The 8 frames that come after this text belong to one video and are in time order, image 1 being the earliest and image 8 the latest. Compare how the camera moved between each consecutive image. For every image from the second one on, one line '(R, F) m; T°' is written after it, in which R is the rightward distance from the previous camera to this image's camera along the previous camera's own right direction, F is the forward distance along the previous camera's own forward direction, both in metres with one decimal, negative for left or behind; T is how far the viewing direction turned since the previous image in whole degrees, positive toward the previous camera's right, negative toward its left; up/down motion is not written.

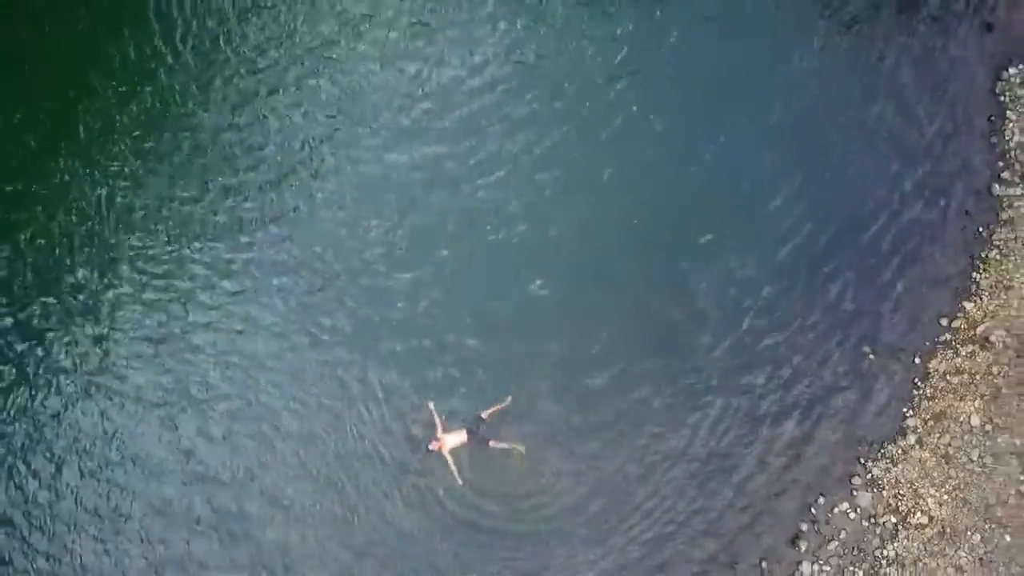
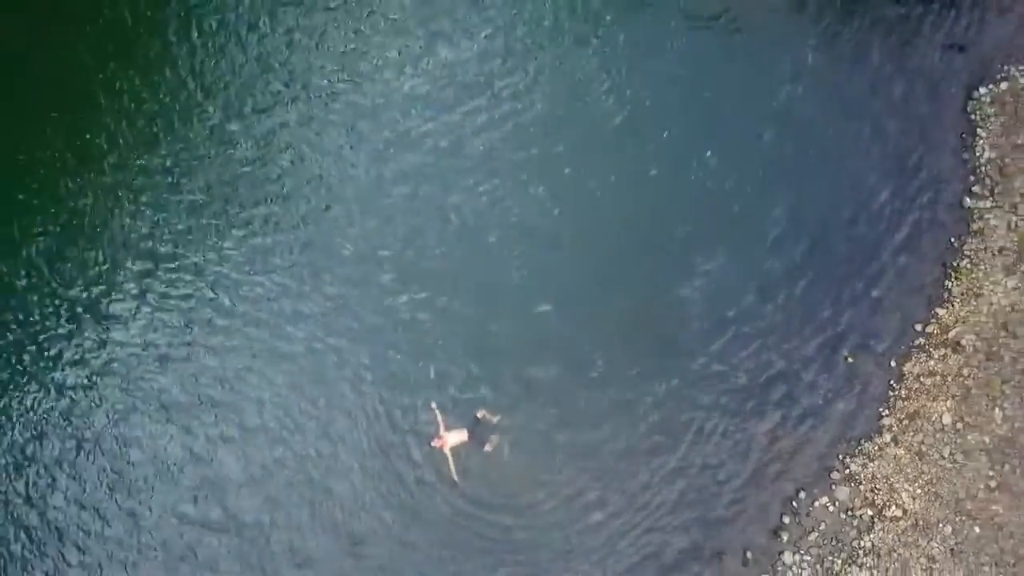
(-0.1, -0.9) m; 0°
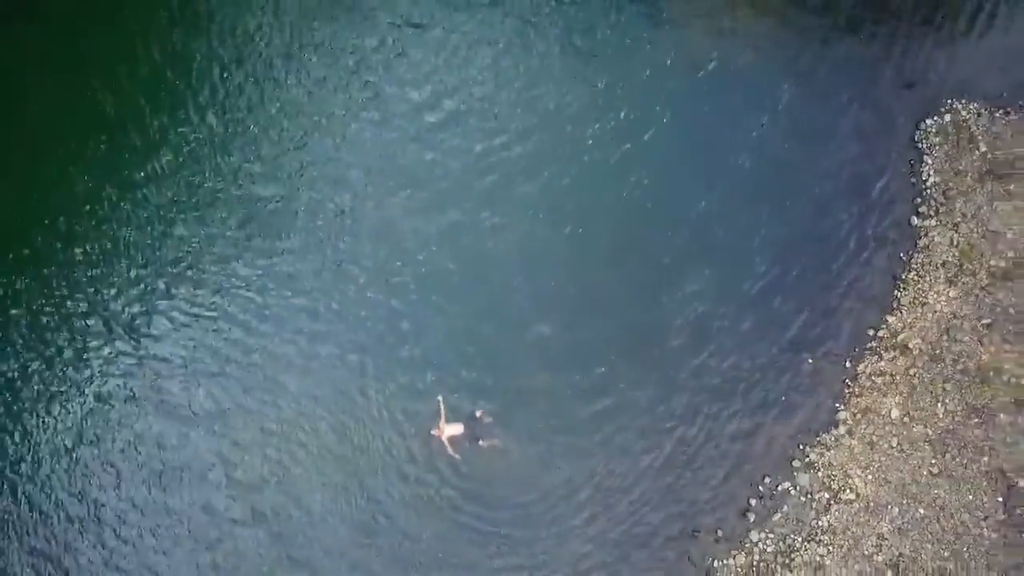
(-0.1, -2.1) m; 0°
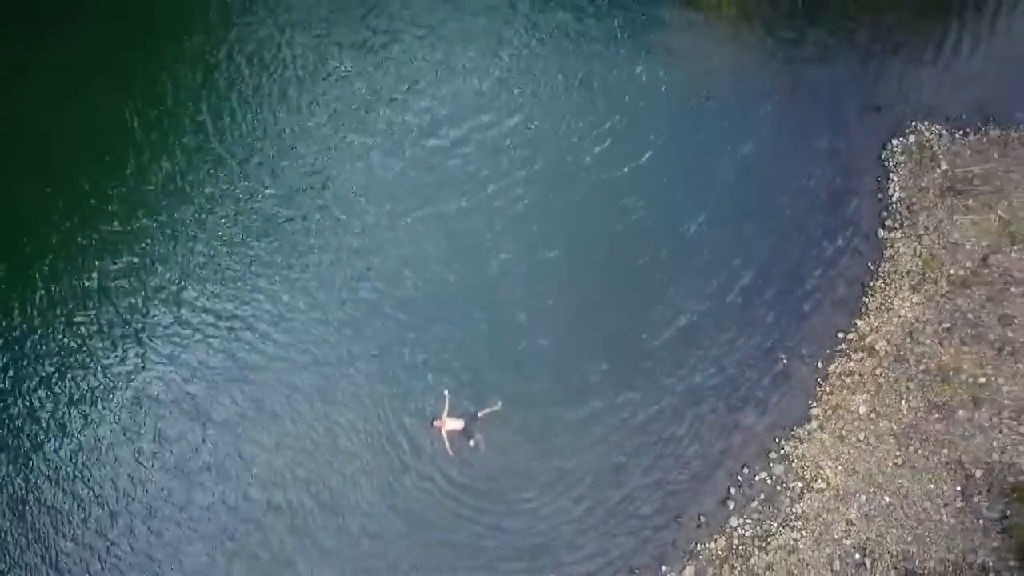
(0.0, -1.7) m; 0°
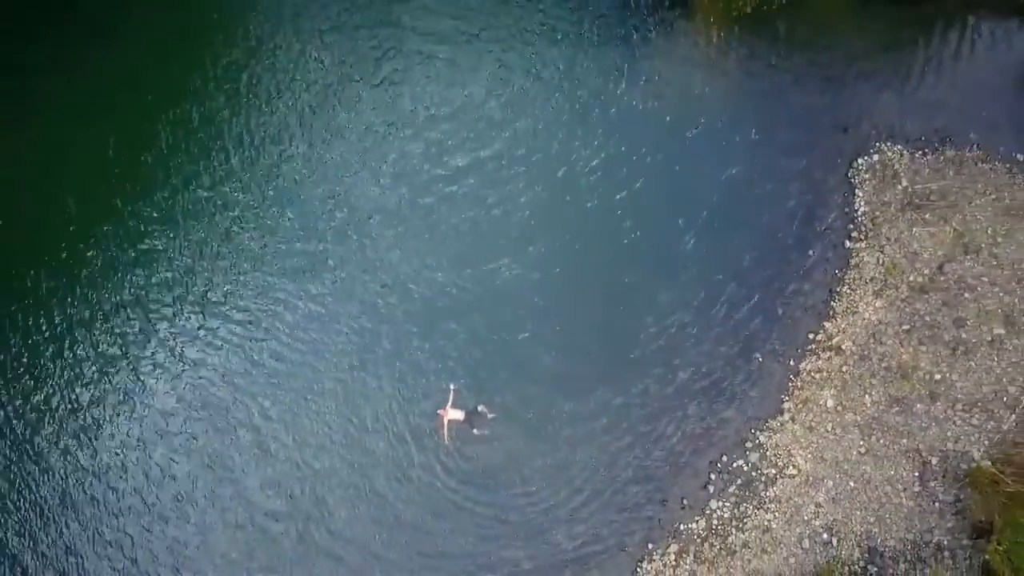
(-0.1, -2.1) m; 0°
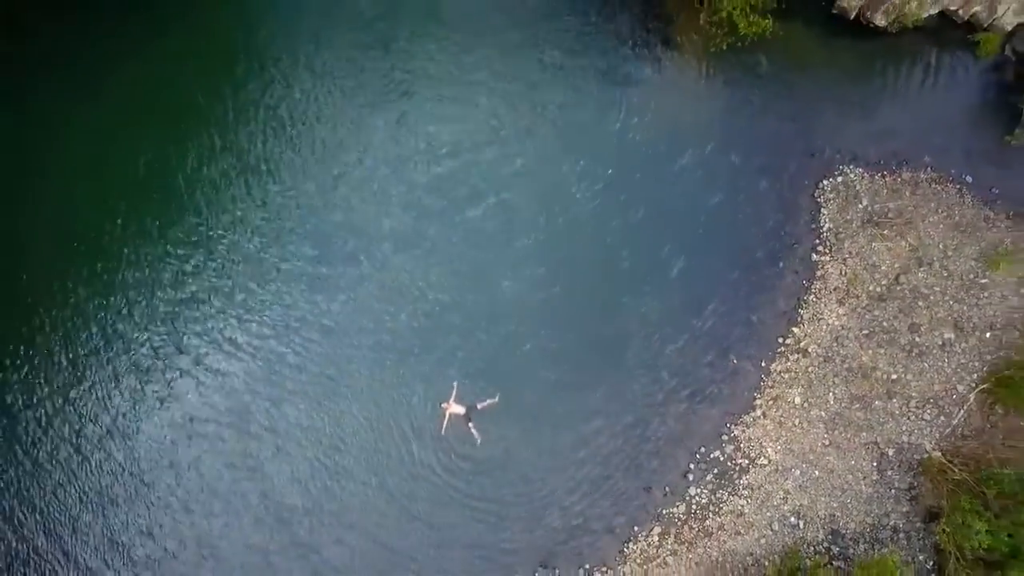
(-0.1, -2.4) m; 0°
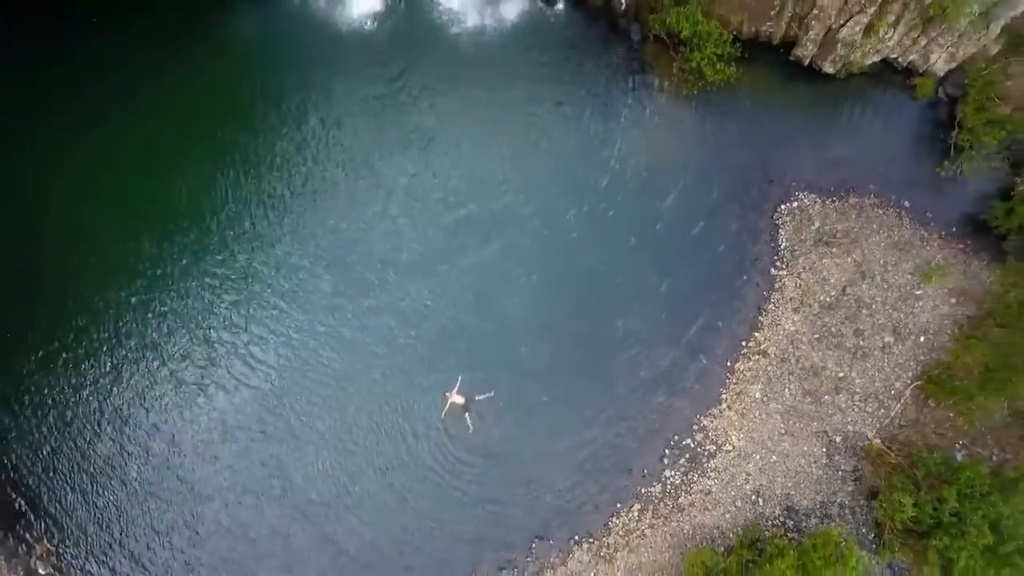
(-0.3, -3.9) m; +1°
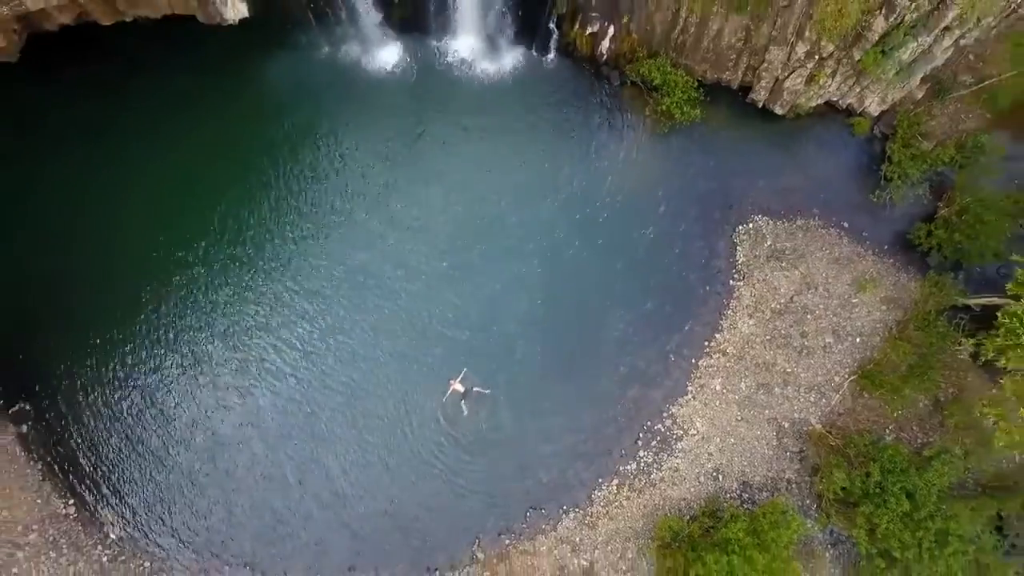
(-0.1, -5.1) m; 0°
